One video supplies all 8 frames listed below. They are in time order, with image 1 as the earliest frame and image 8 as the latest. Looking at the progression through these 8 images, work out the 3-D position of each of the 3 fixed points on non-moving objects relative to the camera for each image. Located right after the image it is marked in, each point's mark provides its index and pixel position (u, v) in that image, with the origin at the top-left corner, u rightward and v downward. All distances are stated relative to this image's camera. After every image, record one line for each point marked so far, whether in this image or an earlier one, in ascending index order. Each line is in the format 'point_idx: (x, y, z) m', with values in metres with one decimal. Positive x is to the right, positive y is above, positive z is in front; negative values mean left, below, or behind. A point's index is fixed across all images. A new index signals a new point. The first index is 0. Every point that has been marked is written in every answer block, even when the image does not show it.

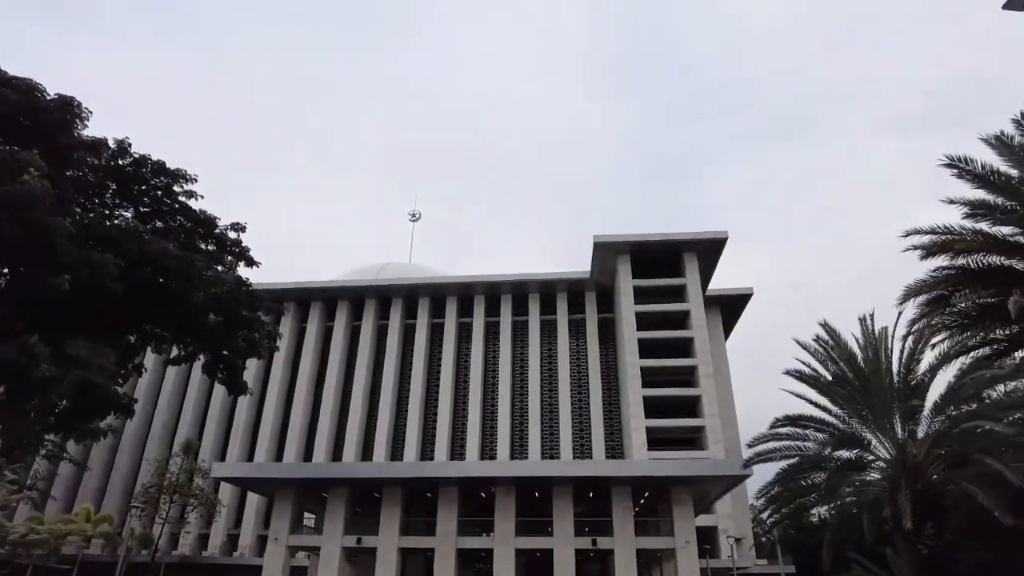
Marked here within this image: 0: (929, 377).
0: (+8.7, -1.9, +13.5) m
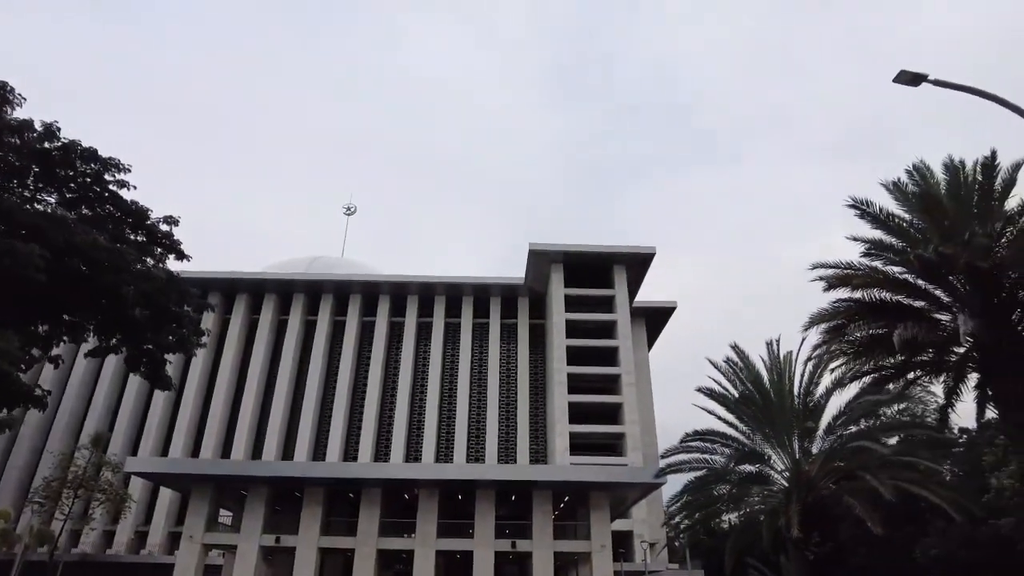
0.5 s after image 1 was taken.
0: (+7.2, -2.6, +14.8) m
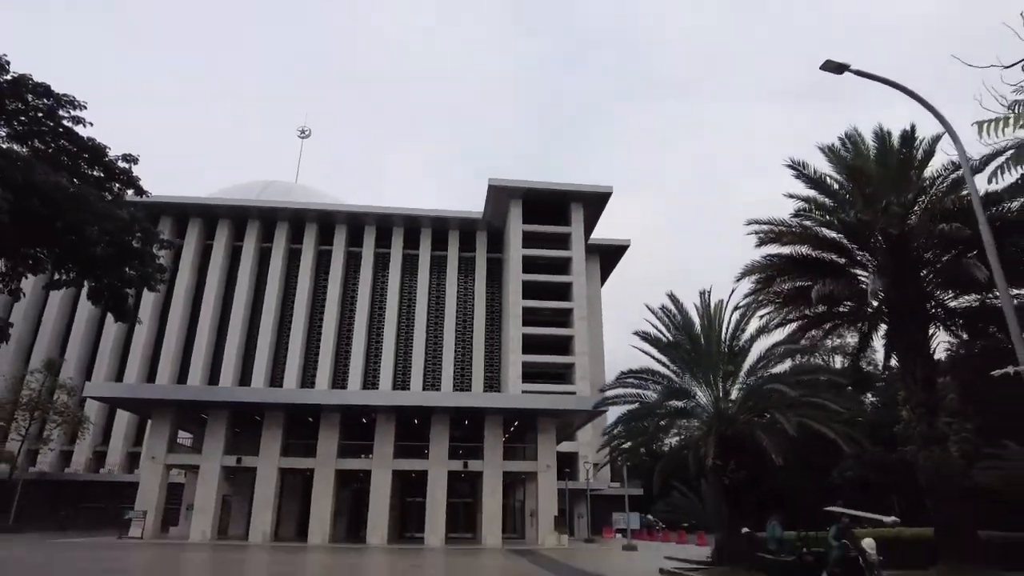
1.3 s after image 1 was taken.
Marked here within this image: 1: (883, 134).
0: (+6.0, -1.5, +16.4) m
1: (+9.3, +3.9, +16.1) m
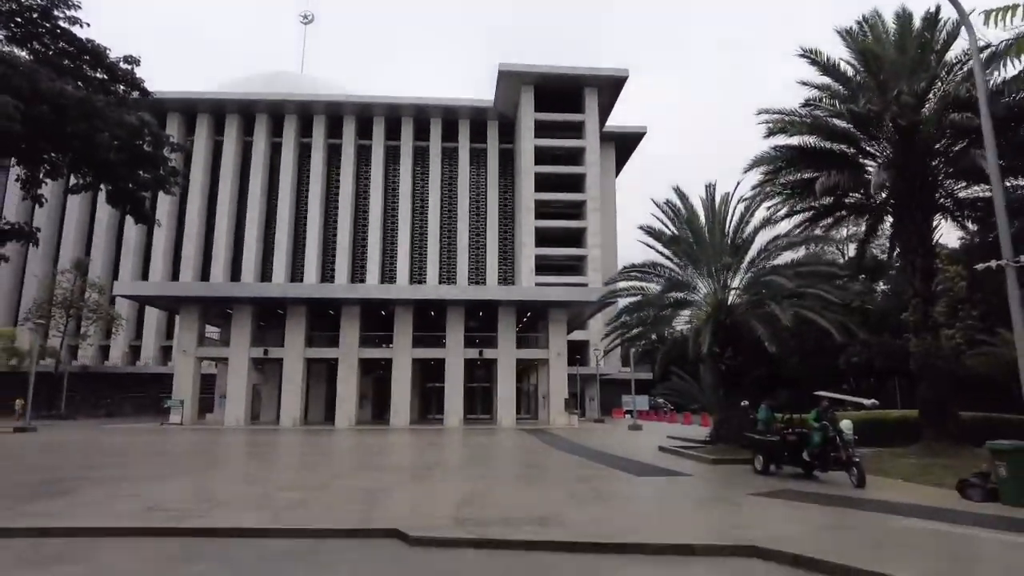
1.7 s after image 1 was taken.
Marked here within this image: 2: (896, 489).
0: (+6.2, +1.3, +16.7) m
1: (+9.4, +6.5, +15.4) m
2: (+6.0, -3.1, +10.0) m
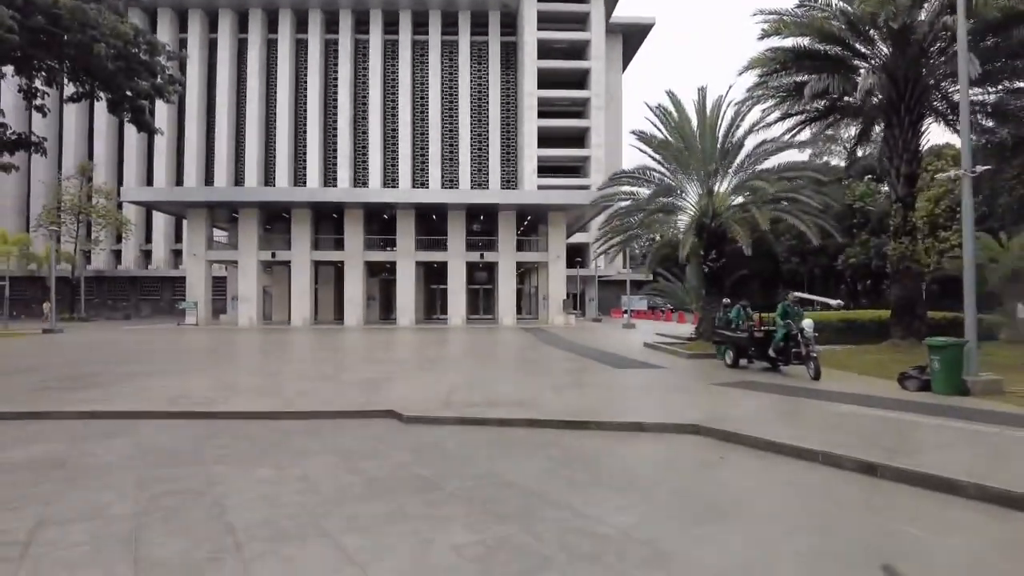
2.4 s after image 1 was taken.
0: (+6.0, +3.8, +17.0) m
1: (+9.2, +8.8, +14.9) m
2: (+5.8, -1.6, +11.1) m
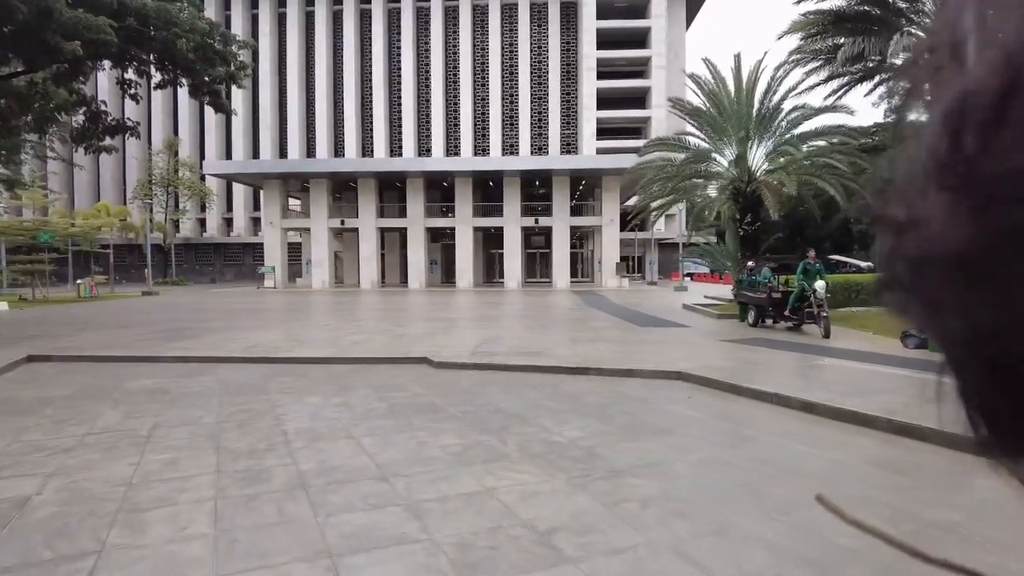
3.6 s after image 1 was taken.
0: (+7.1, +4.8, +17.3) m
1: (+10.0, +9.7, +14.6) m
2: (+6.3, -0.9, +11.7) m
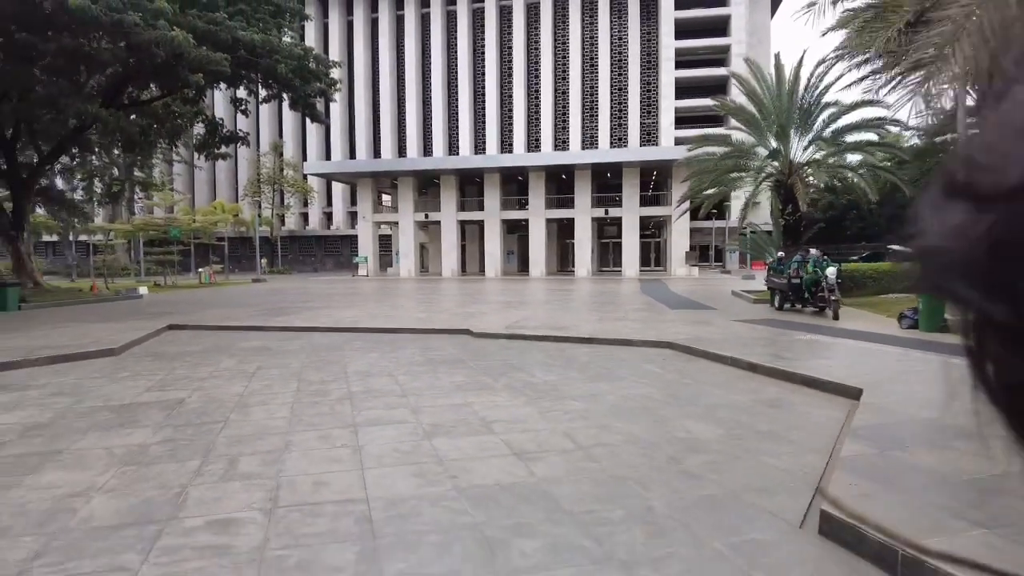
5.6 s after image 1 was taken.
0: (+8.6, +5.1, +18.0) m
1: (+11.1, +10.0, +14.9) m
2: (+7.0, -0.6, +12.7) m
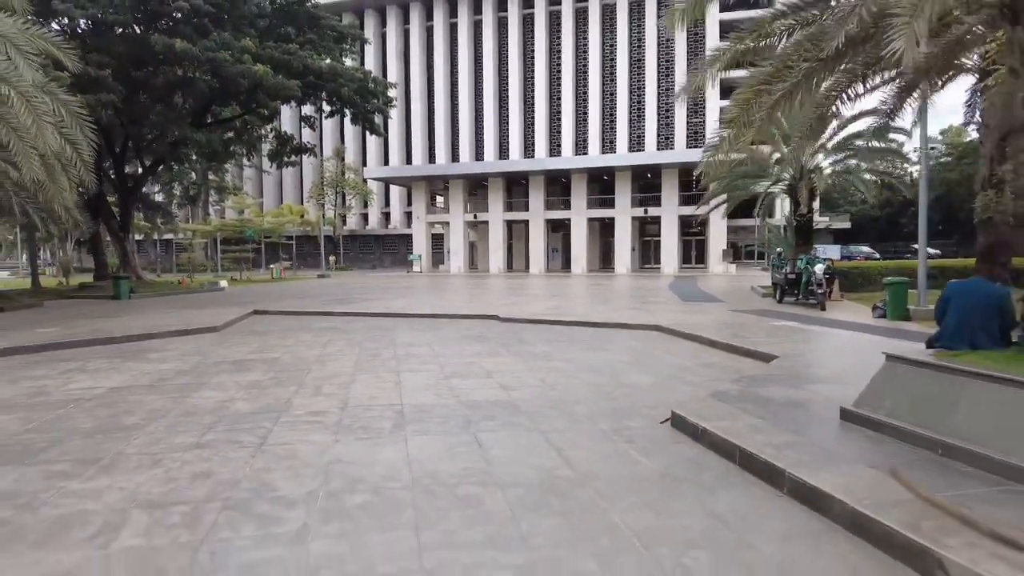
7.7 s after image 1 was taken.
0: (+9.6, +5.3, +19.4) m
1: (+11.9, +10.1, +16.1) m
2: (+7.6, -0.5, +14.3) m
